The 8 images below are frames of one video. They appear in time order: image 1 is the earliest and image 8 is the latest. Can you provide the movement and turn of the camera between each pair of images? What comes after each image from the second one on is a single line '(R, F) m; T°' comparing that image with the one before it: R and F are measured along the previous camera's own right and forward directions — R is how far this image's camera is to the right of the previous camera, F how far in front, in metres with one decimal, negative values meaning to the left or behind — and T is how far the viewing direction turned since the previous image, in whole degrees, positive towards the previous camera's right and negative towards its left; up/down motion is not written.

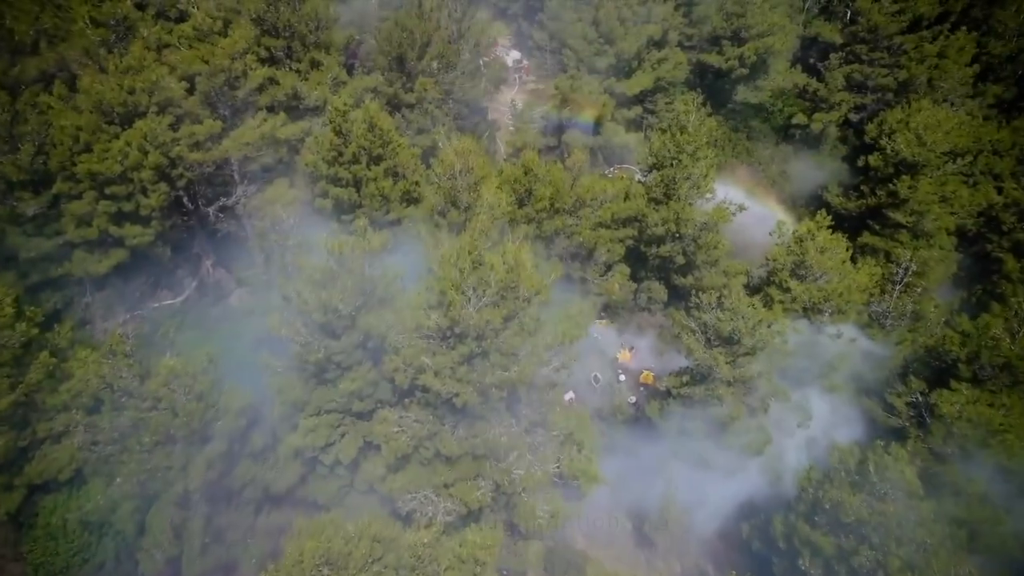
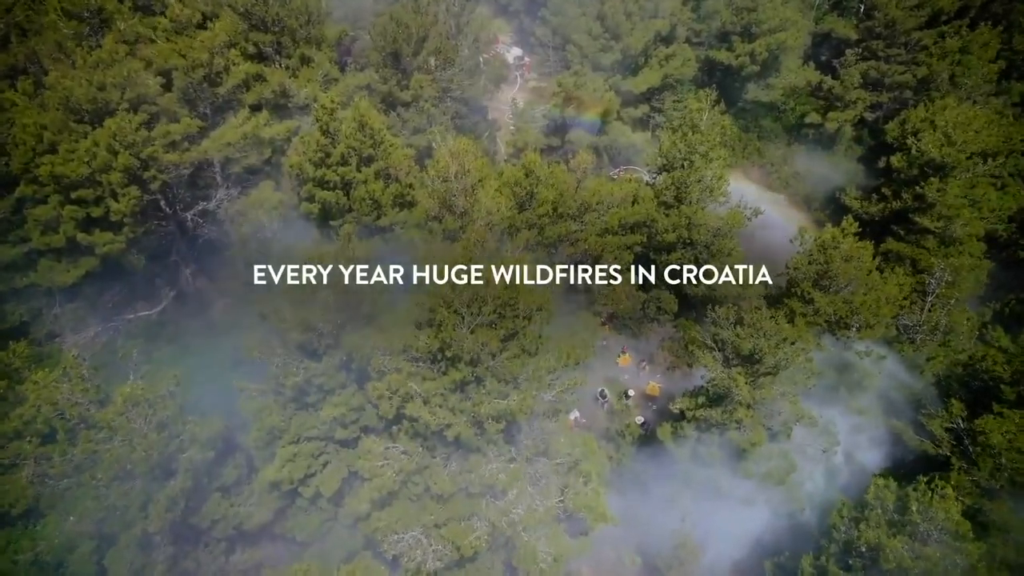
(+0.1, +1.9) m; 0°
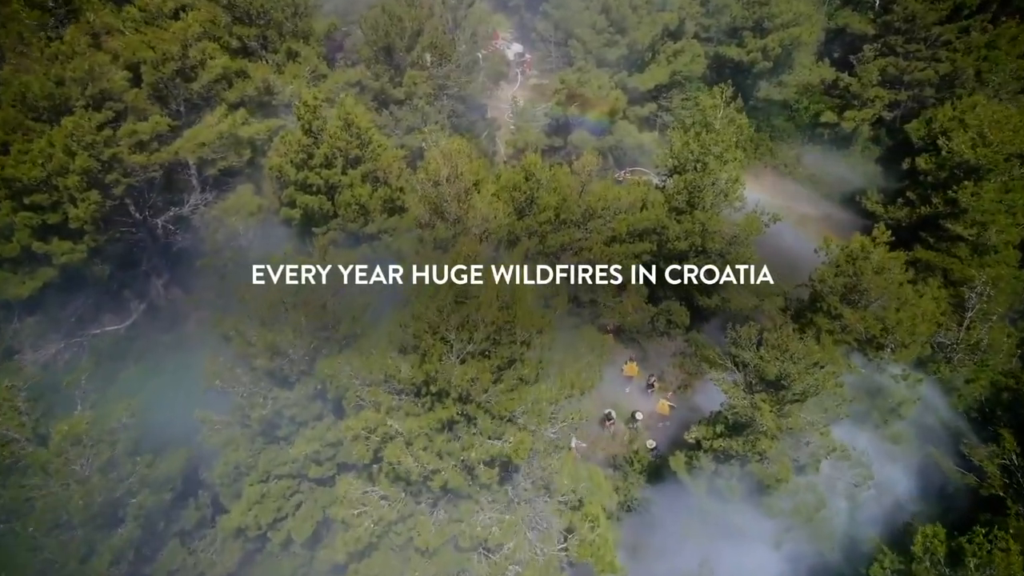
(+0.1, +2.1) m; 0°
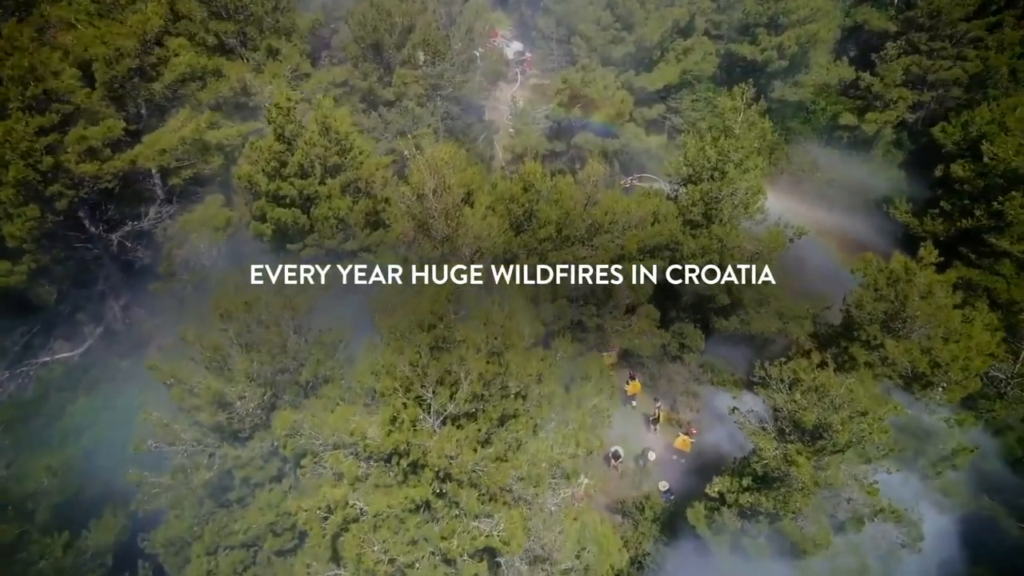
(+0.1, +2.6) m; 0°
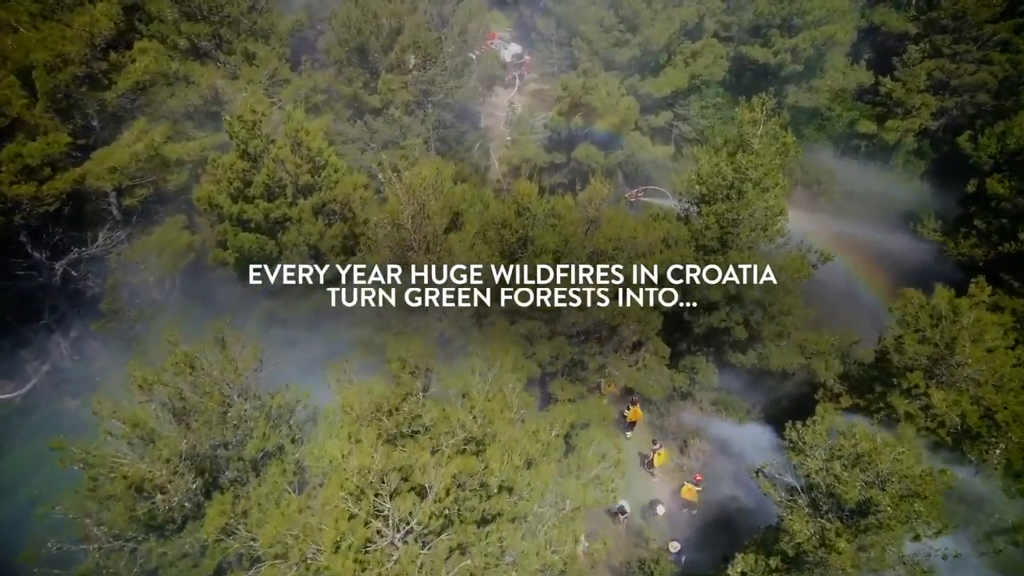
(+0.2, +2.4) m; 0°
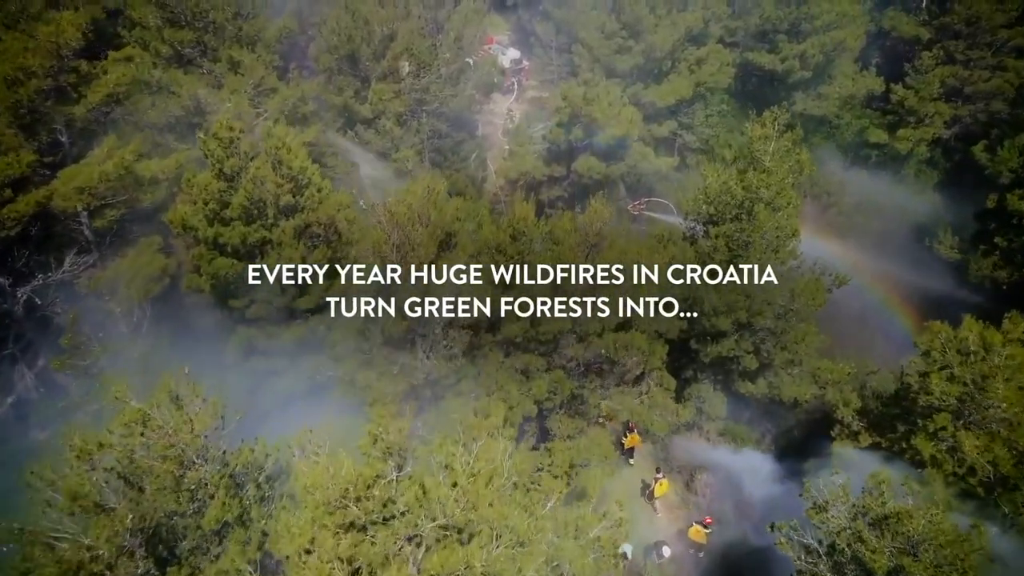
(+0.1, +1.3) m; 0°
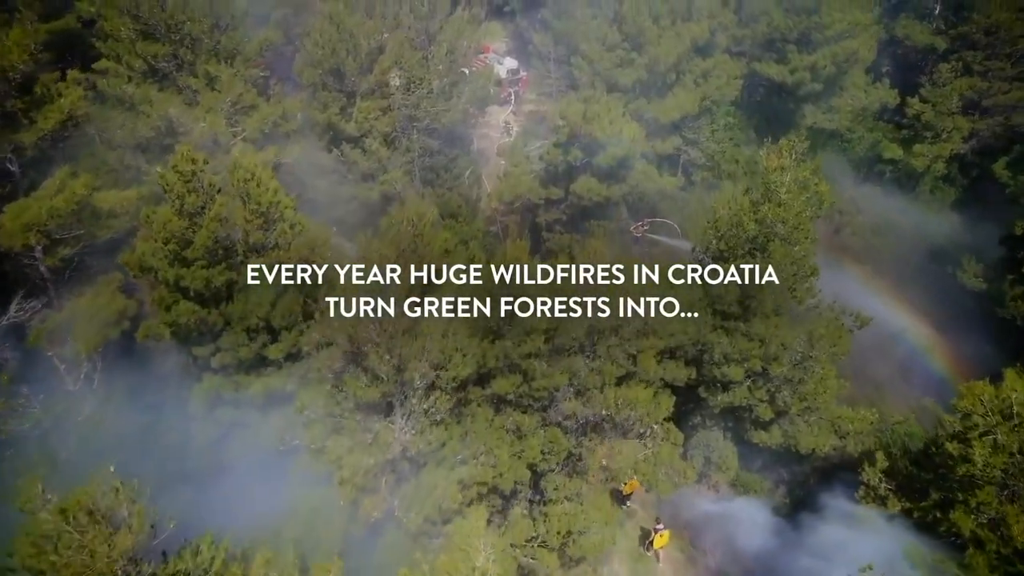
(+0.2, +1.7) m; 0°
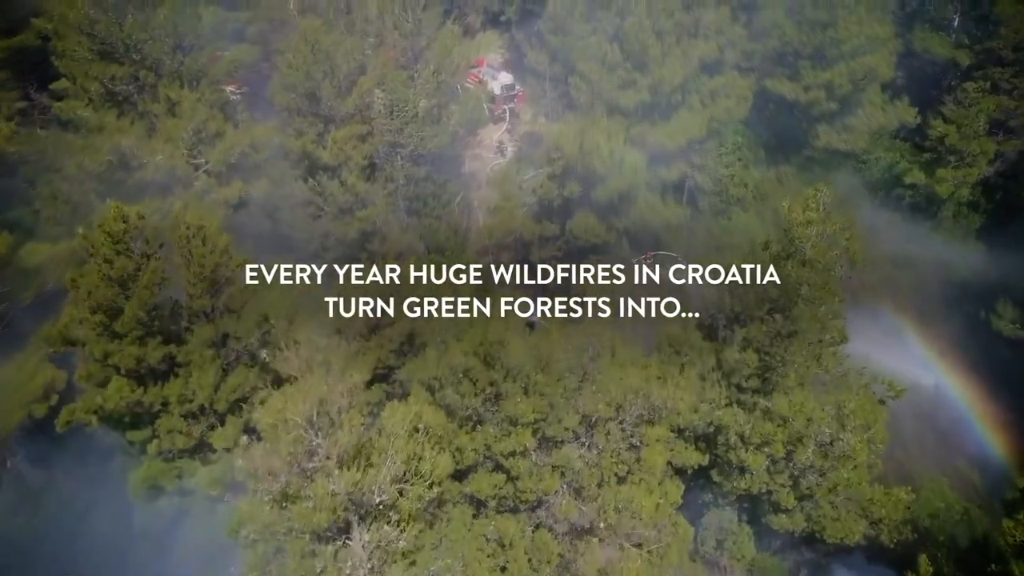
(+0.2, +2.3) m; 0°
